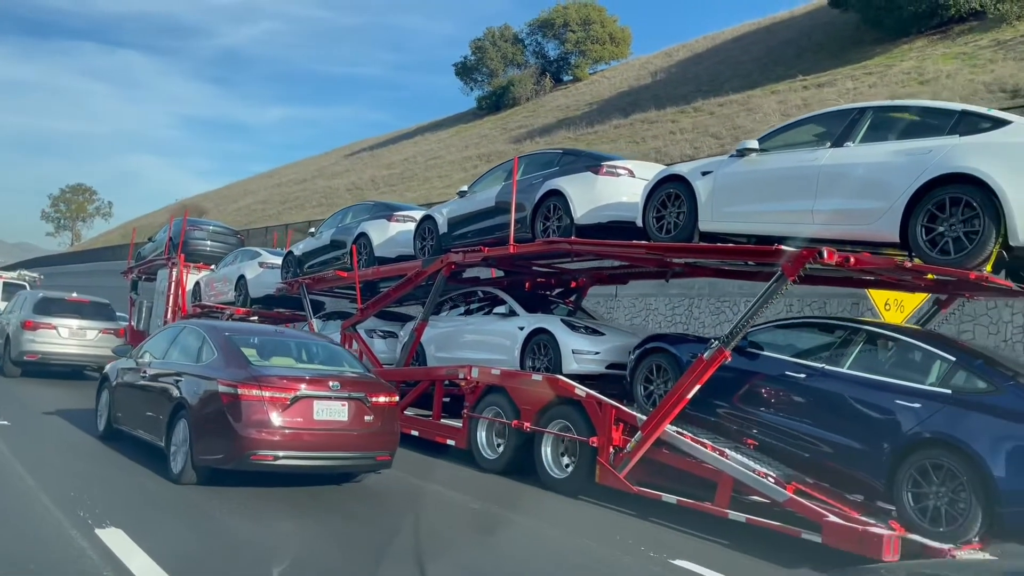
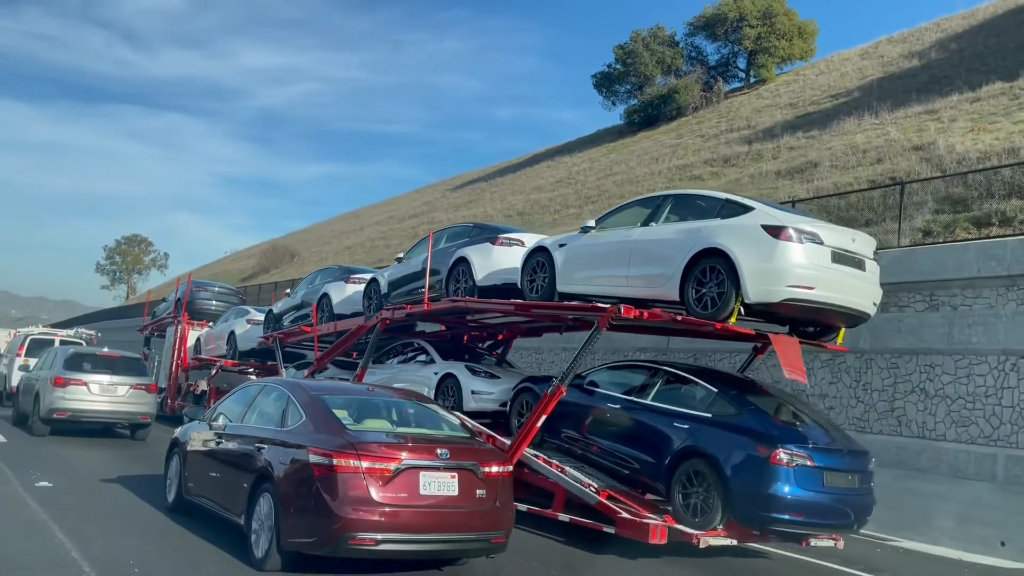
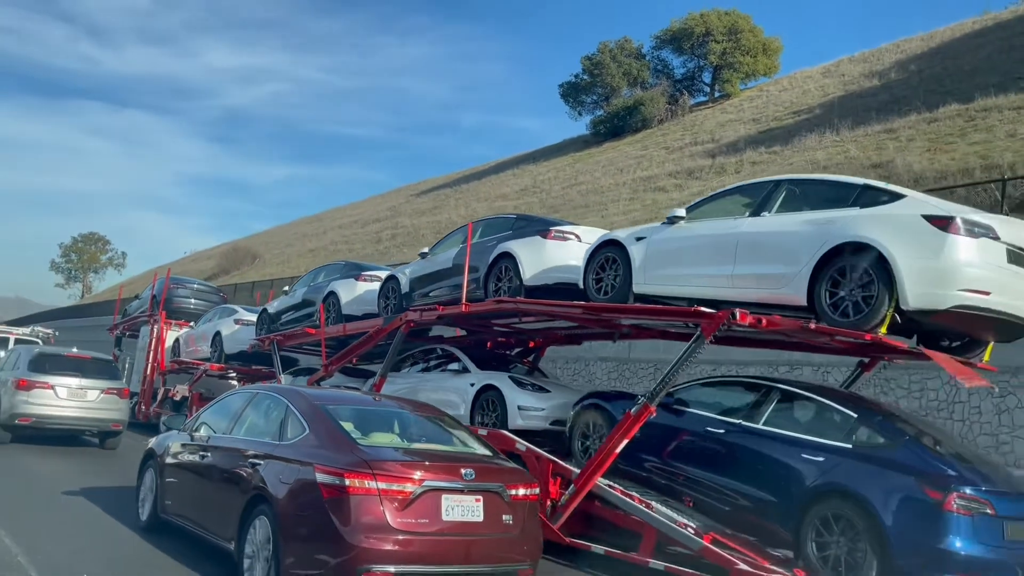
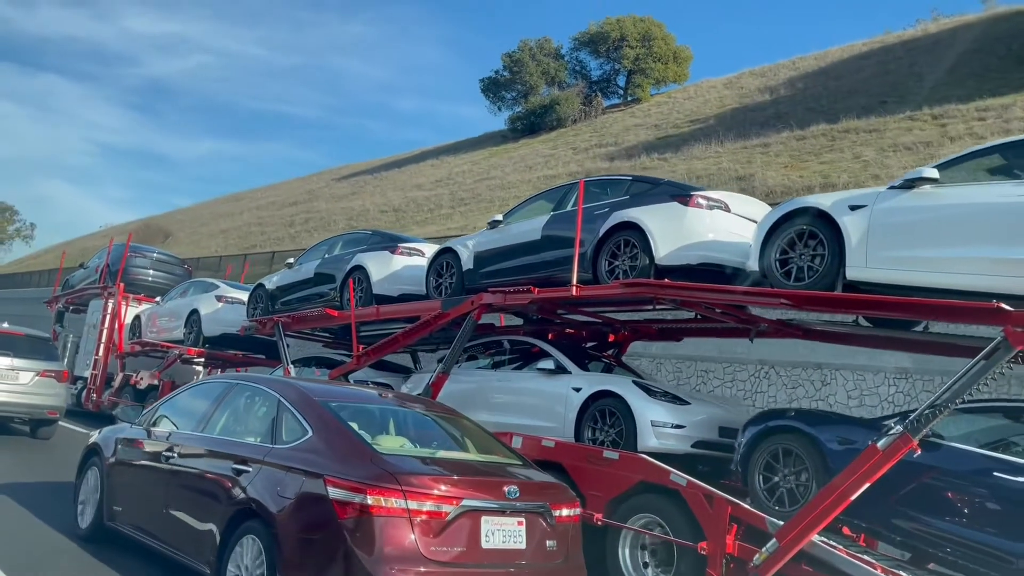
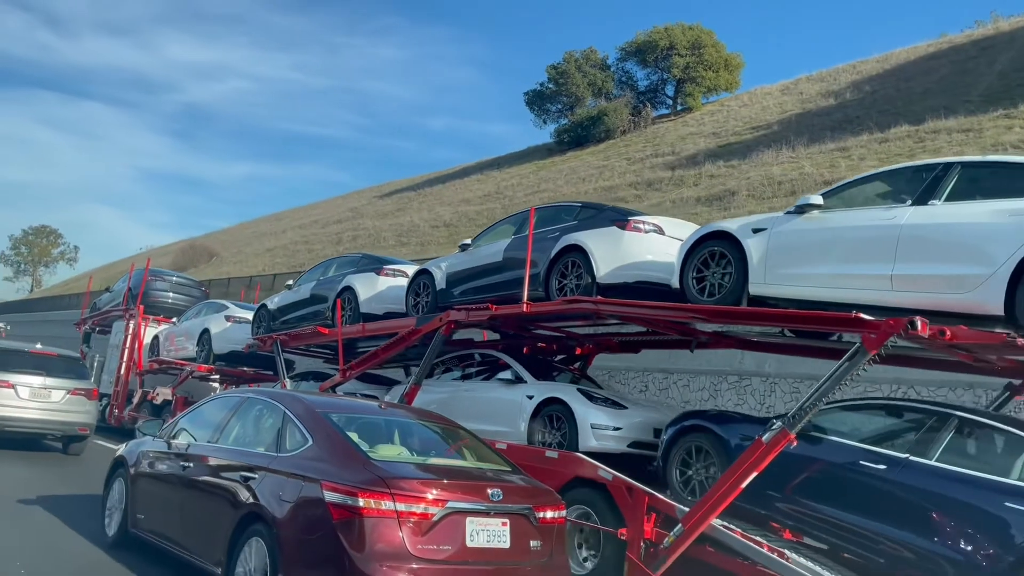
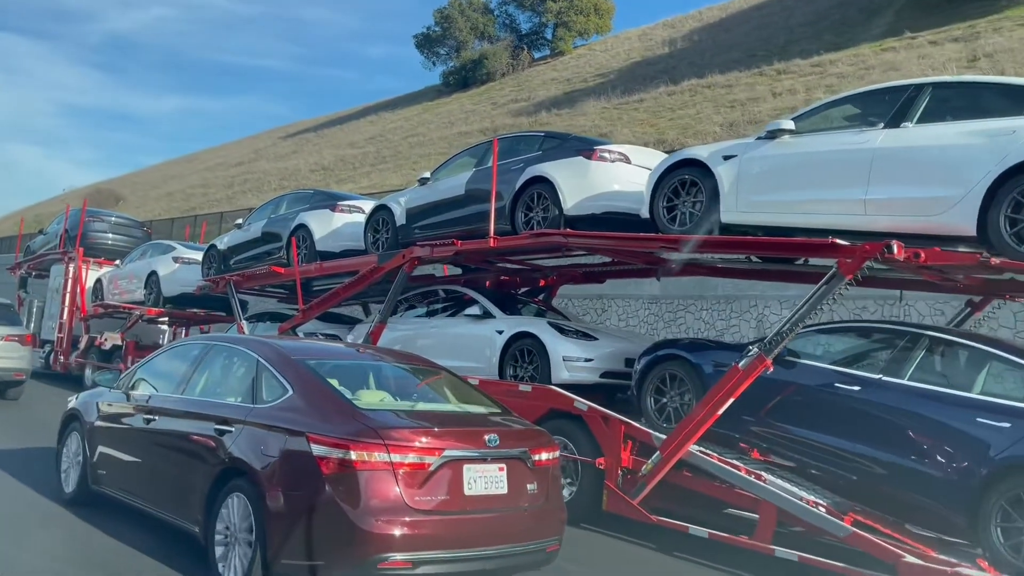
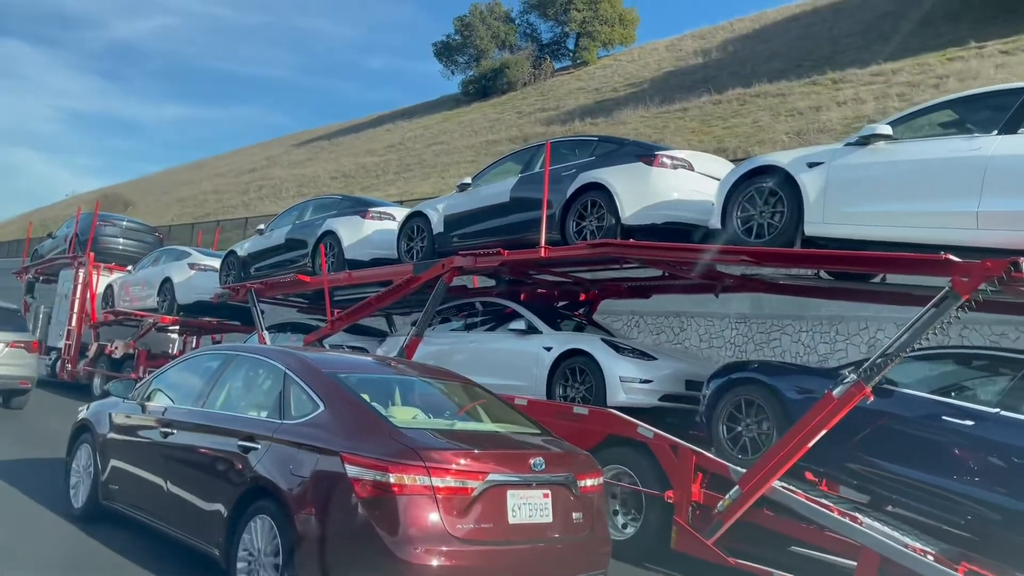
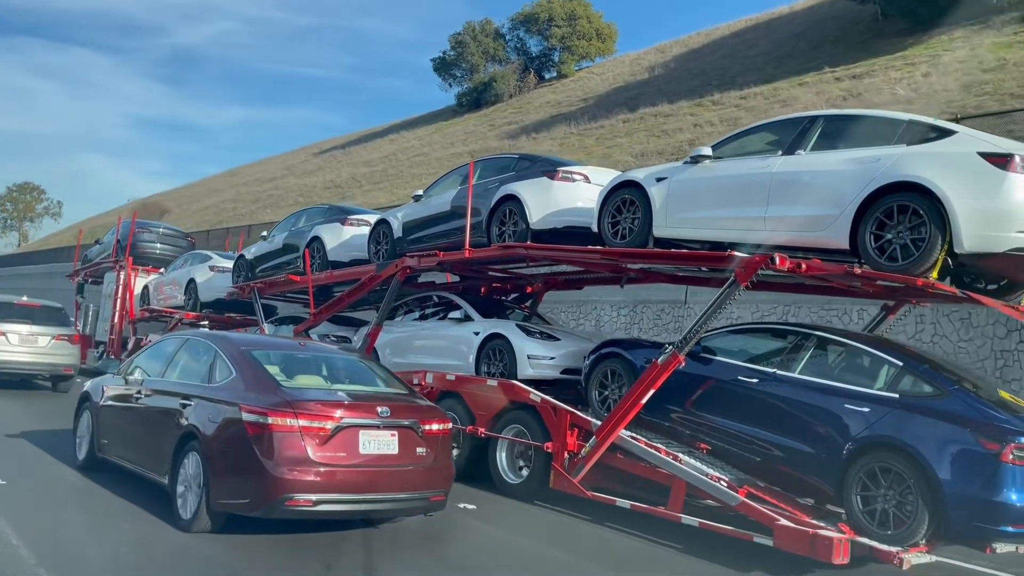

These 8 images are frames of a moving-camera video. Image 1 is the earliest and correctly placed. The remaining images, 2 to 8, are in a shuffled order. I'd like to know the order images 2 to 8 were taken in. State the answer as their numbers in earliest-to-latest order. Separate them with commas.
8, 6, 7, 4, 5, 3, 2
